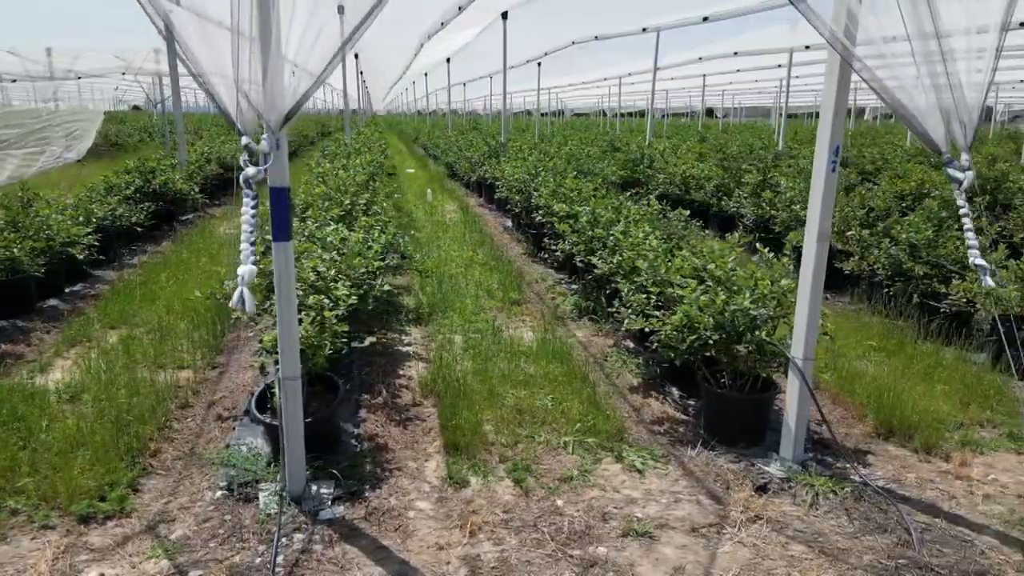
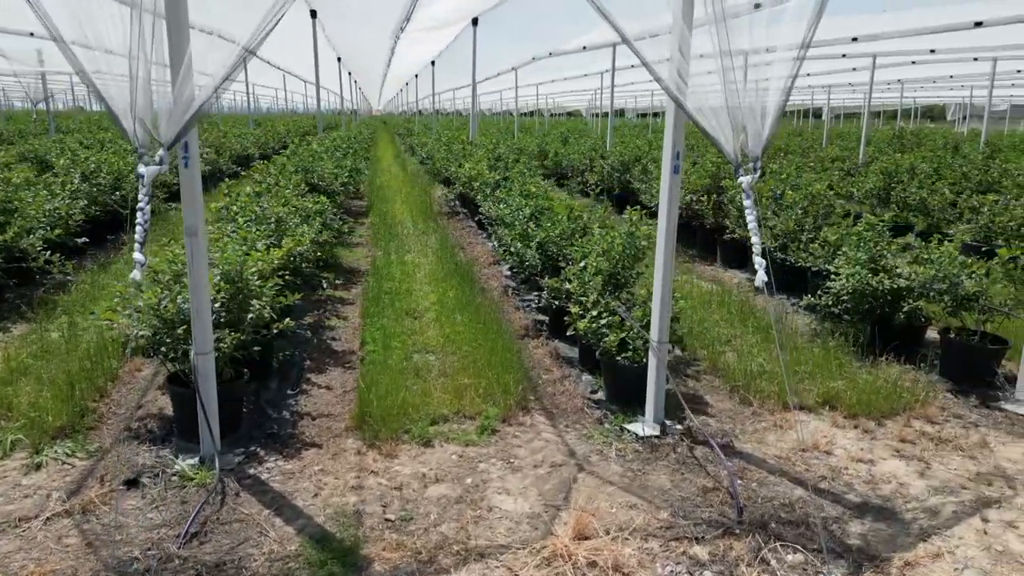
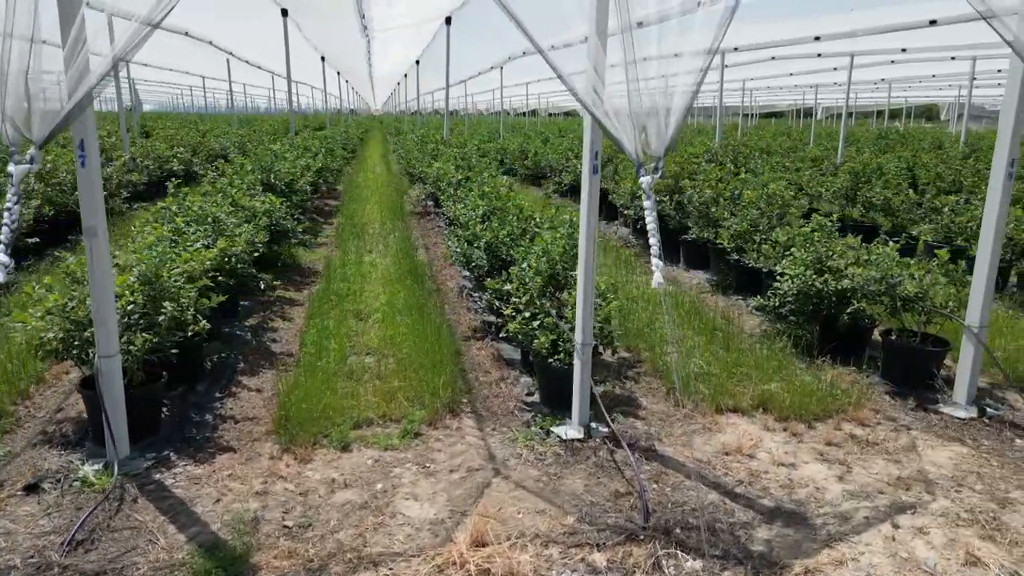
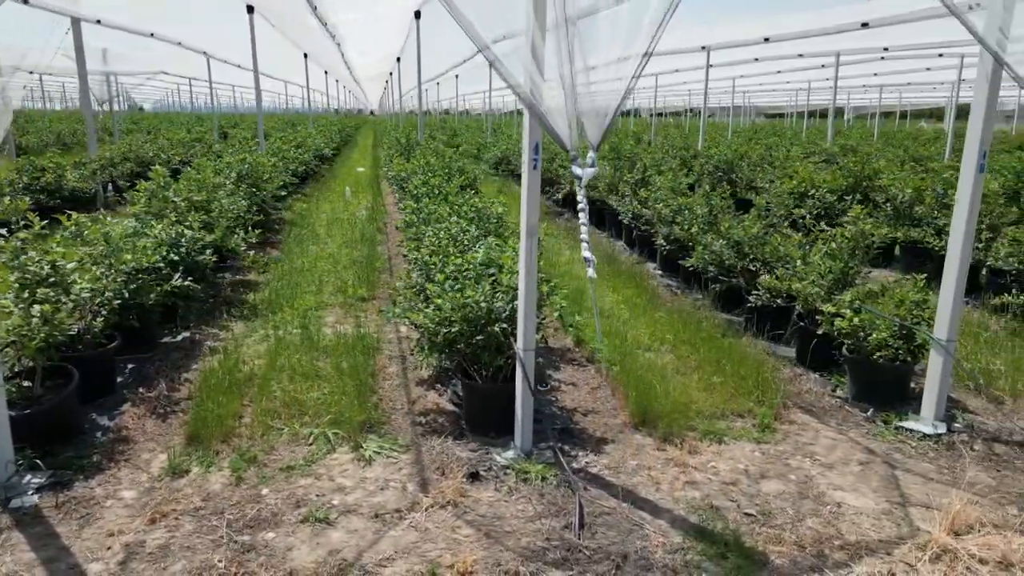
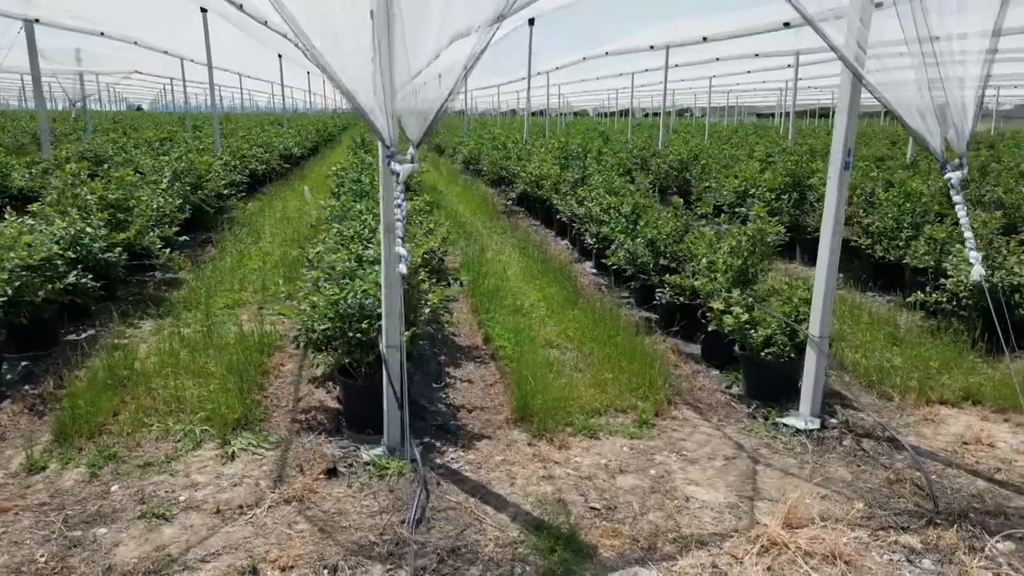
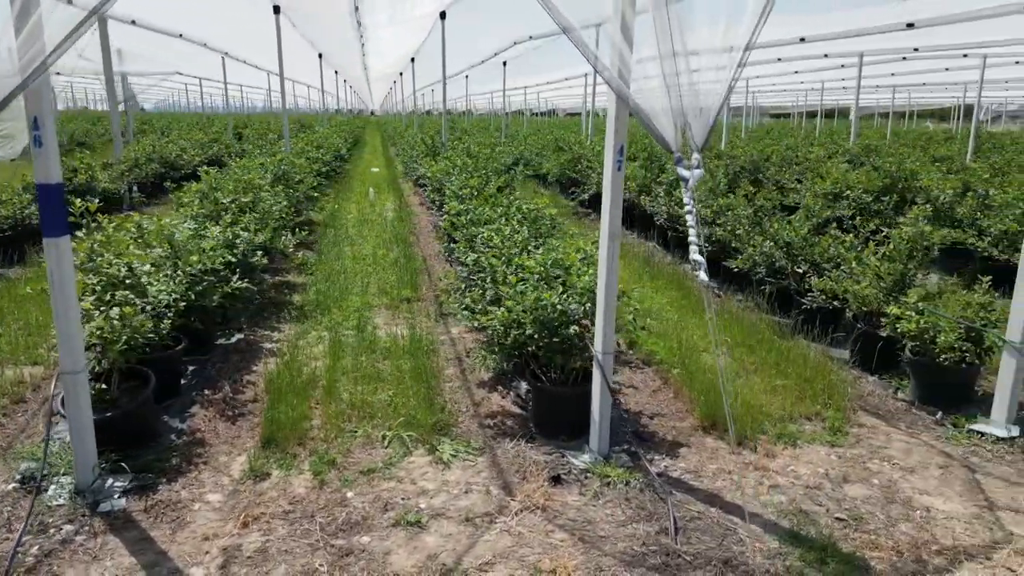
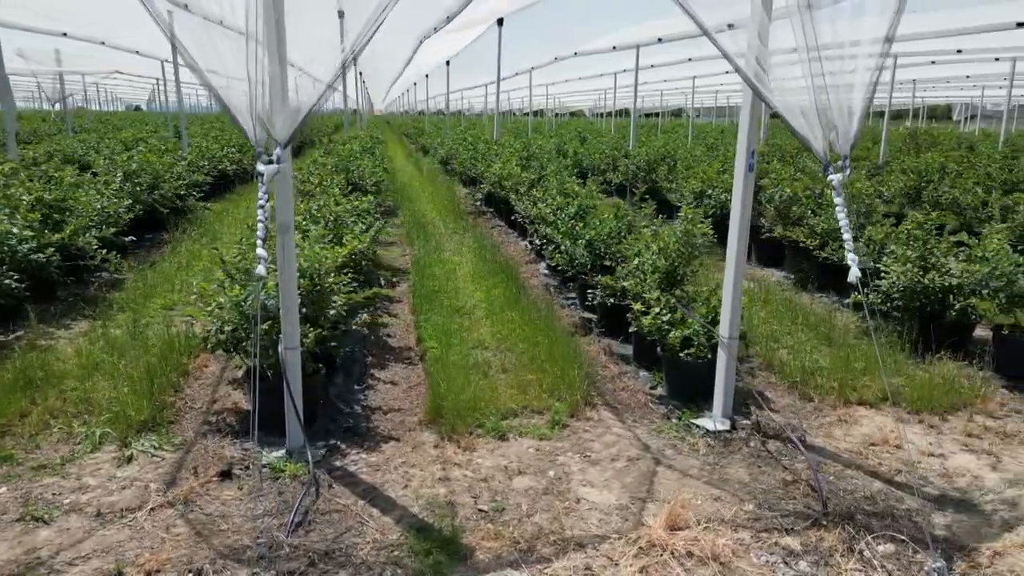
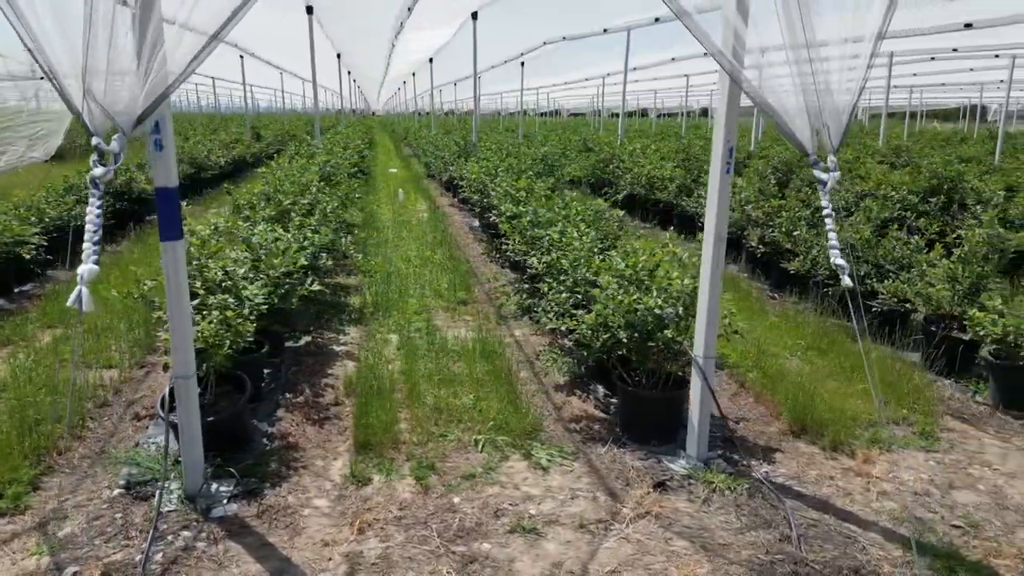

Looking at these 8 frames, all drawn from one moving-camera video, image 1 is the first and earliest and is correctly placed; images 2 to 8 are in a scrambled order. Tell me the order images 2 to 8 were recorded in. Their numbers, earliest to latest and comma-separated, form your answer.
8, 6, 4, 5, 7, 2, 3
